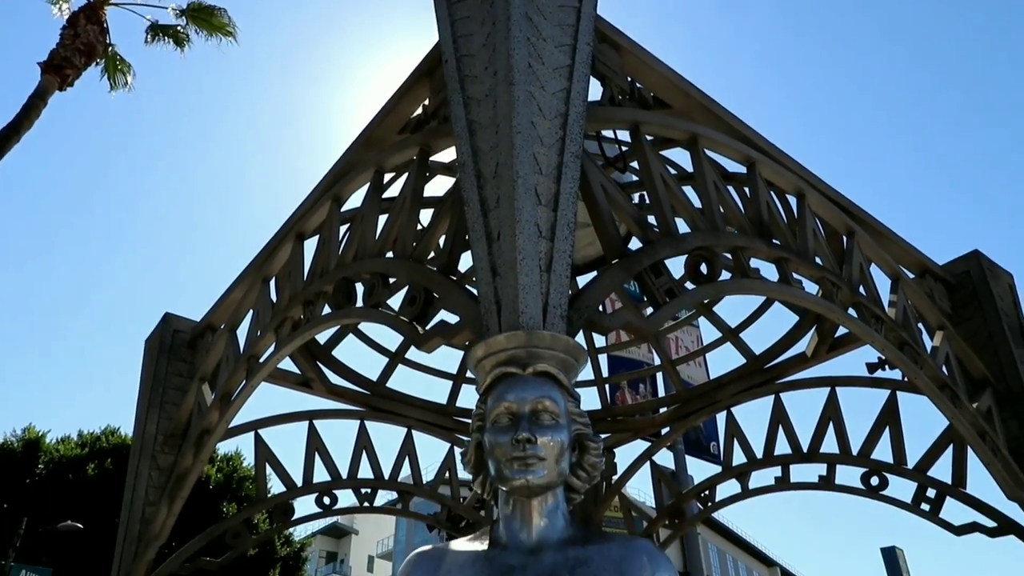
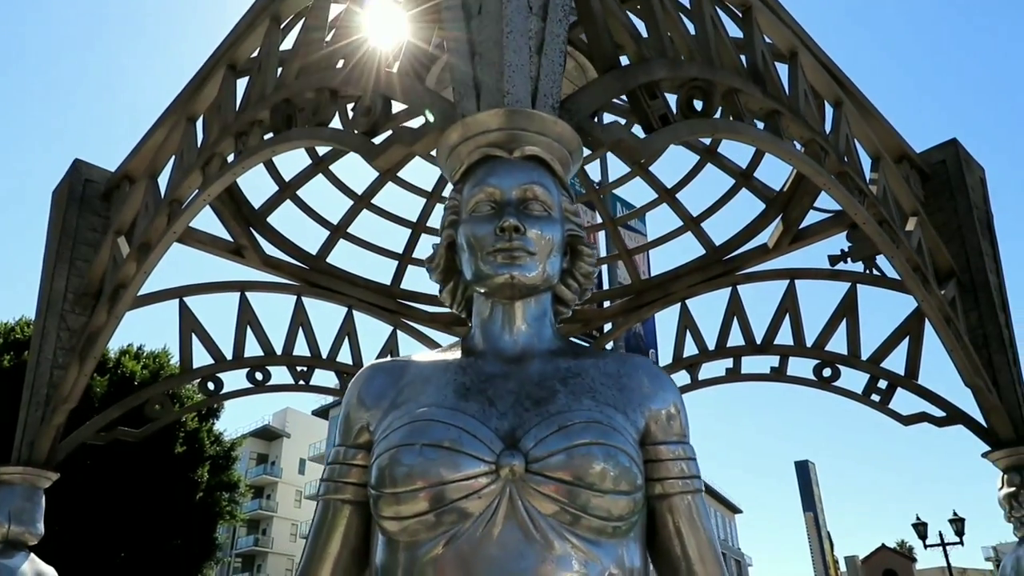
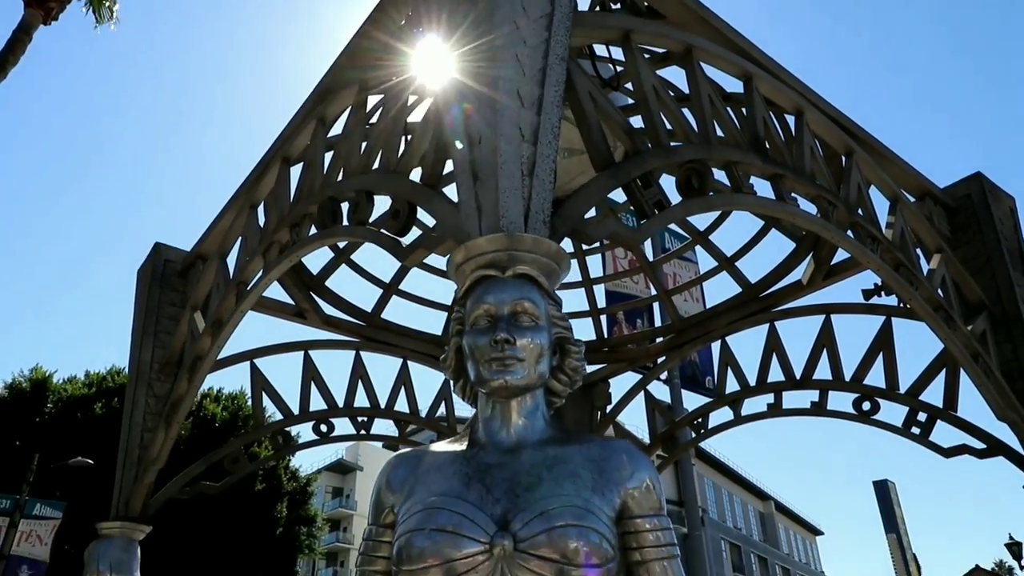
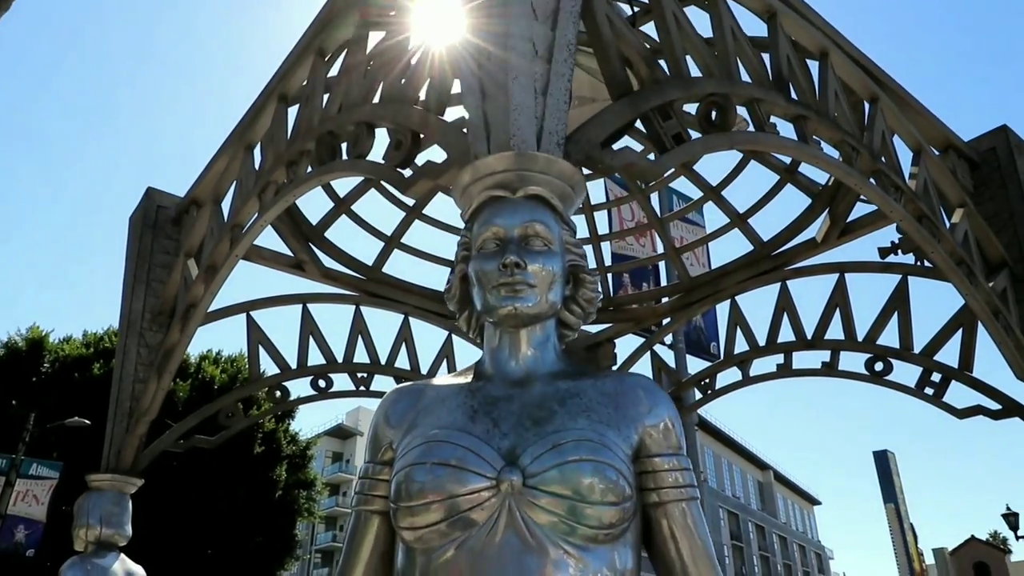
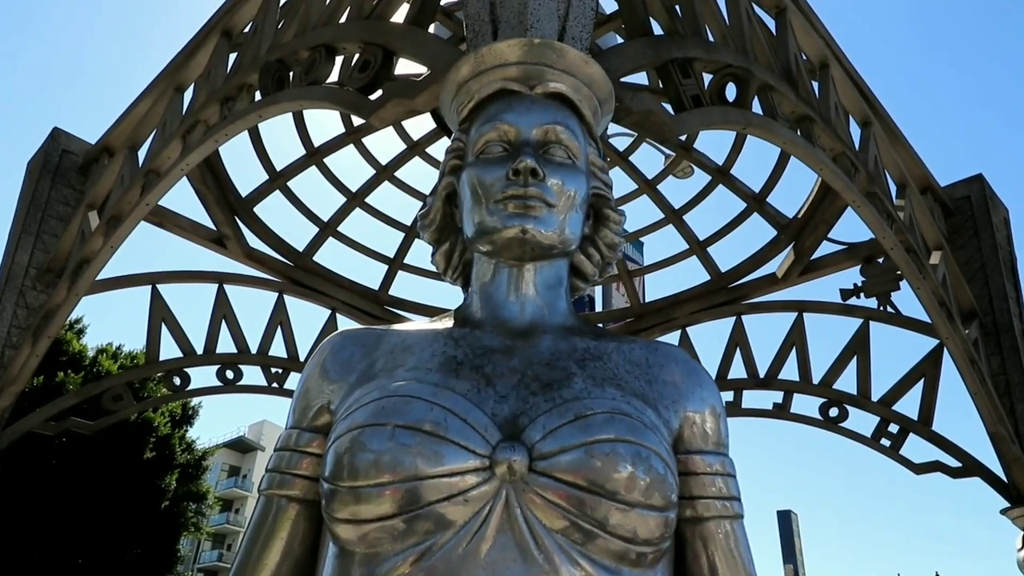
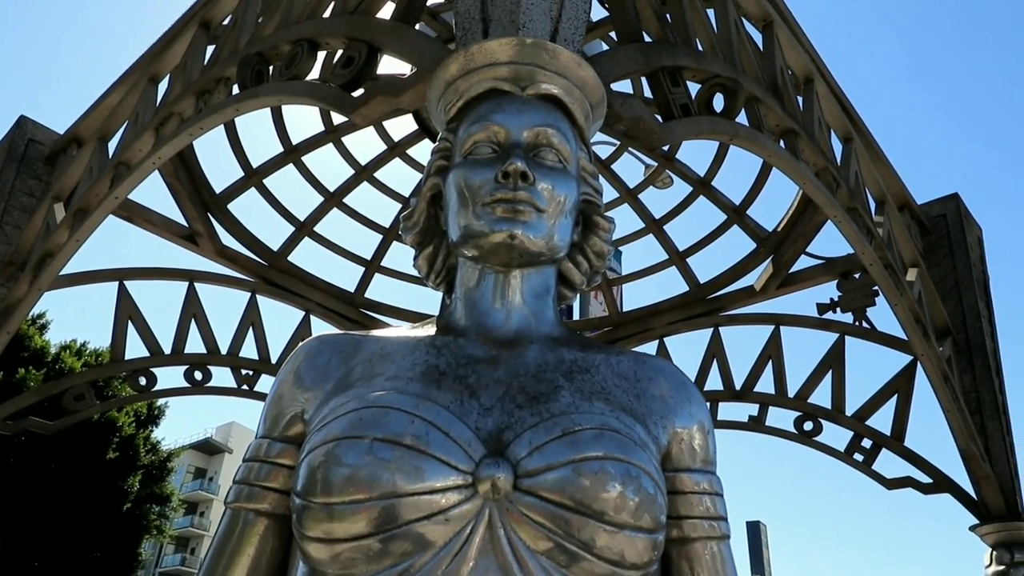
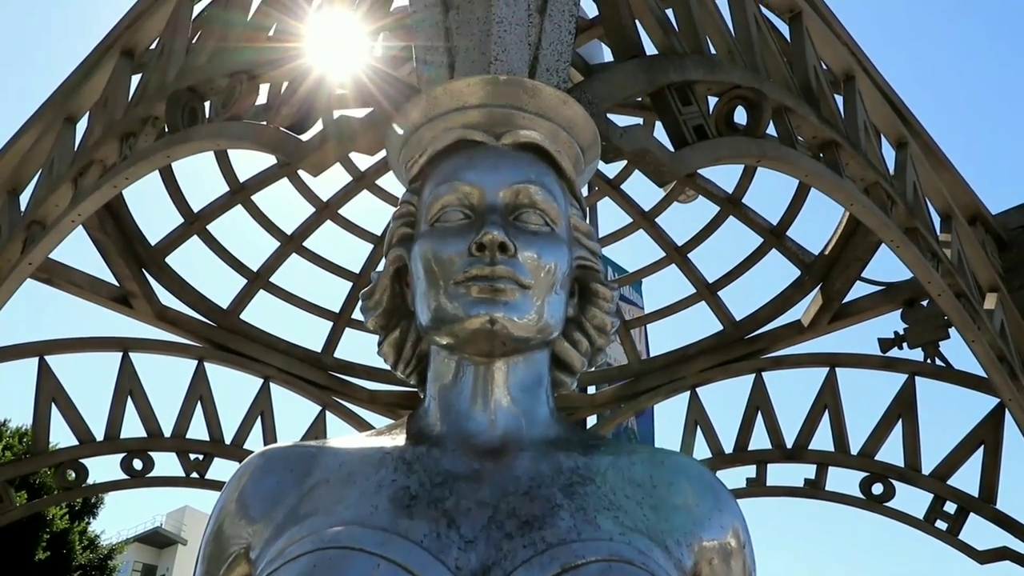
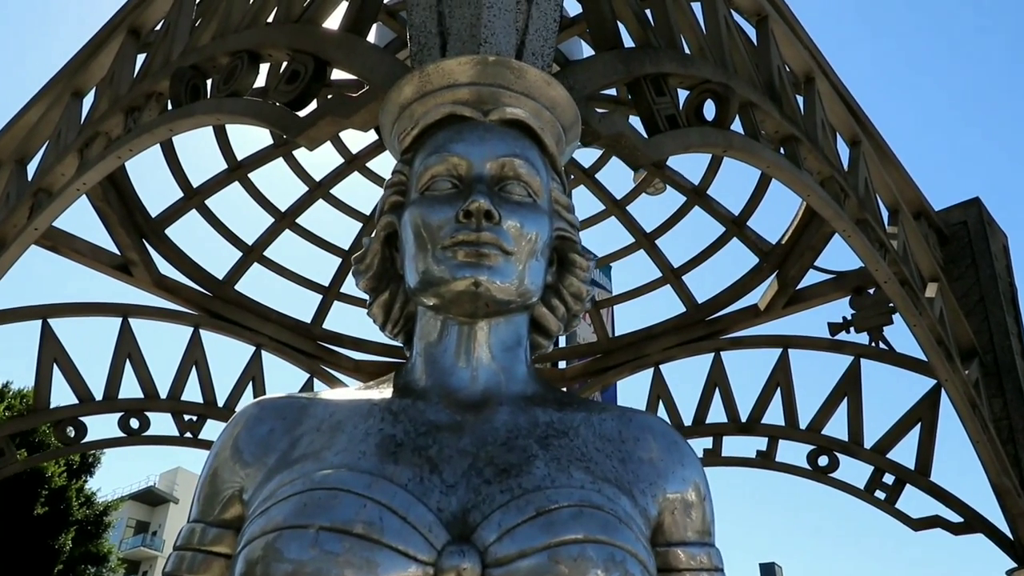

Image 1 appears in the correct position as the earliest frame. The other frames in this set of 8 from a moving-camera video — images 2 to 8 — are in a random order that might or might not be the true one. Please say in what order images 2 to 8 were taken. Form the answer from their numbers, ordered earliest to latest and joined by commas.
3, 4, 2, 5, 6, 8, 7
